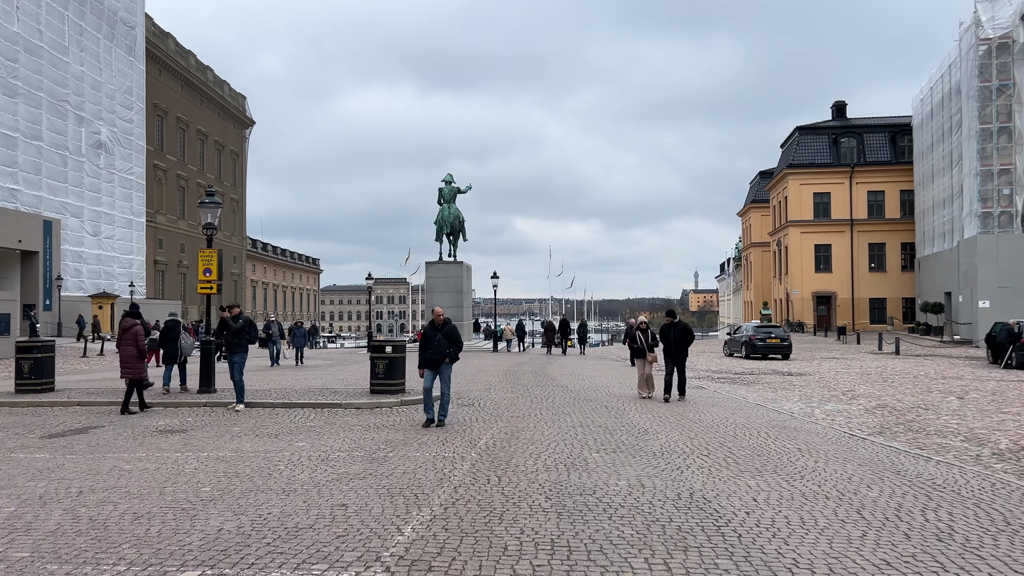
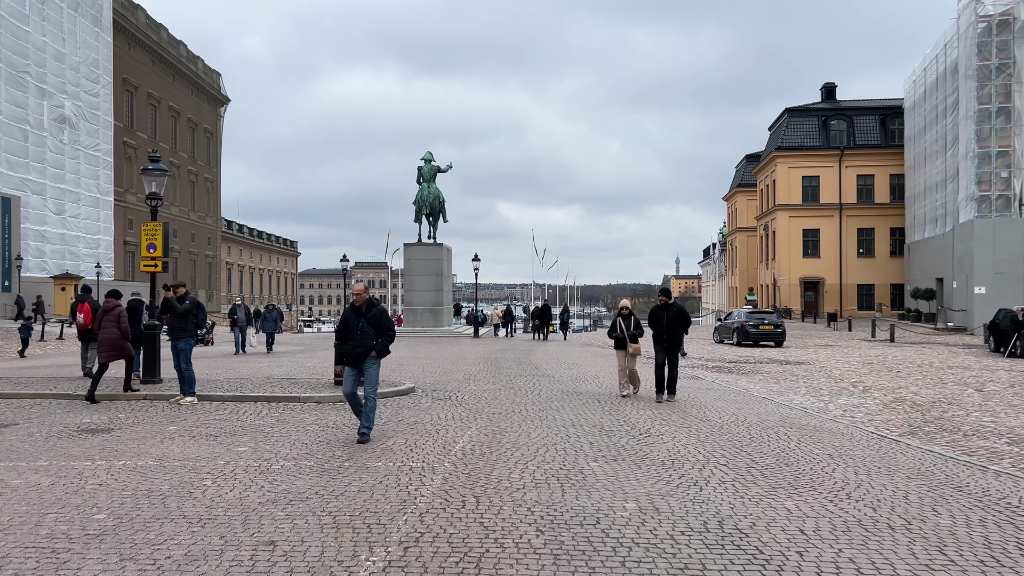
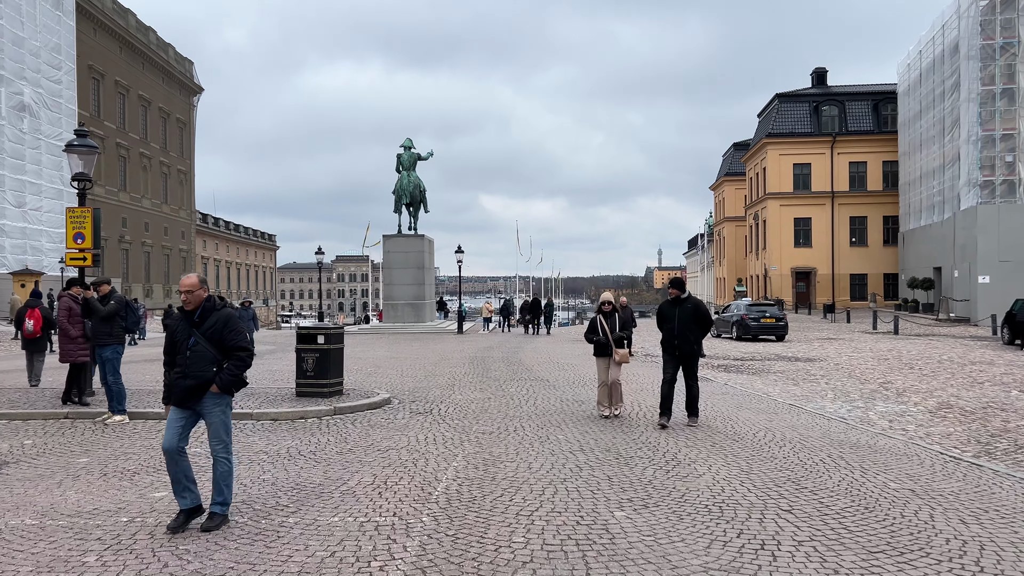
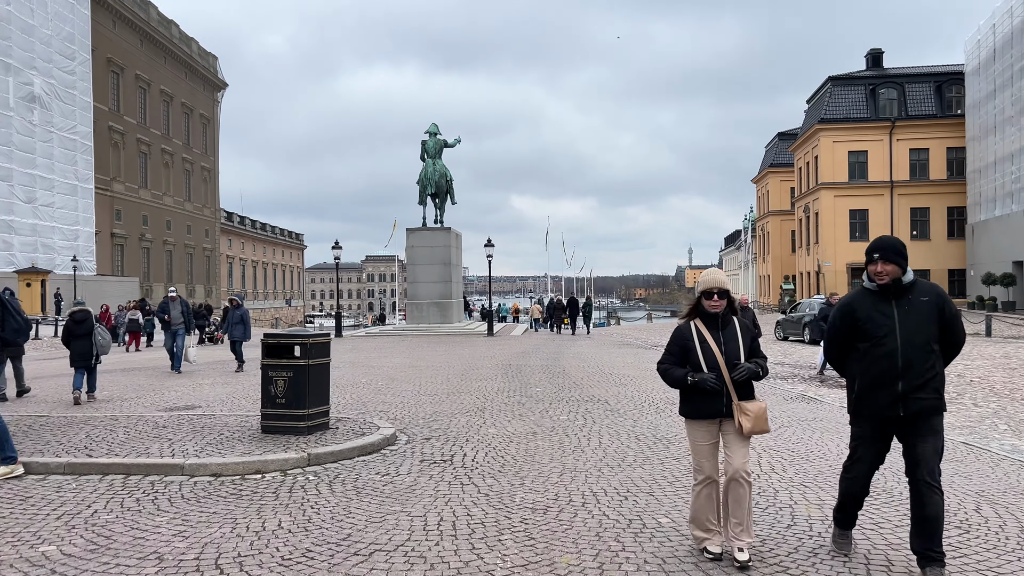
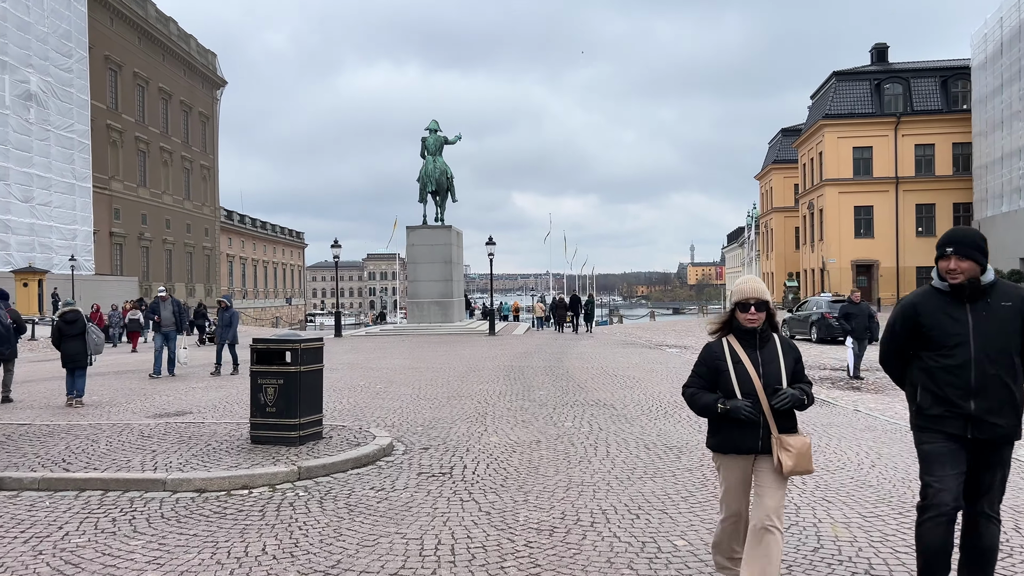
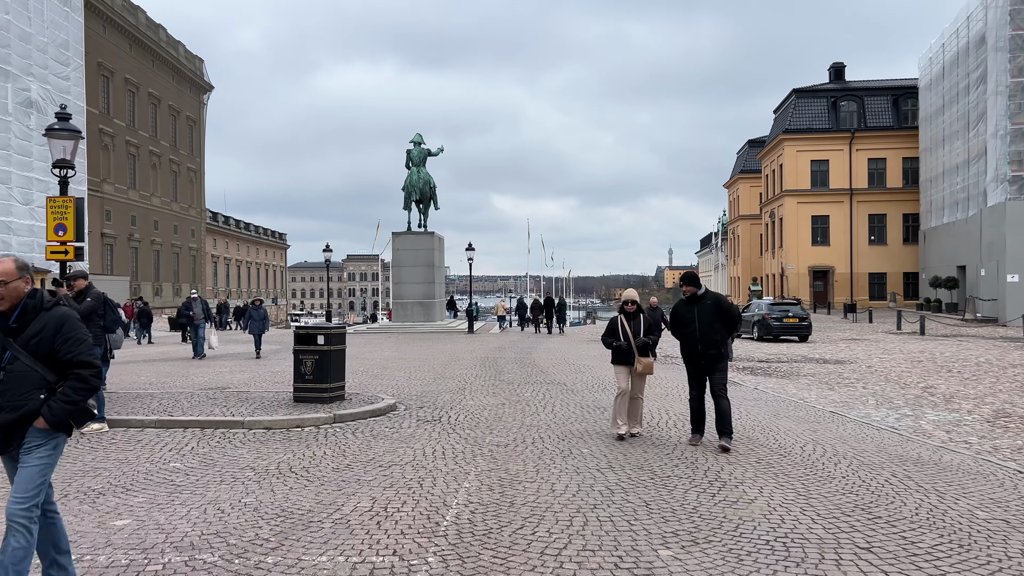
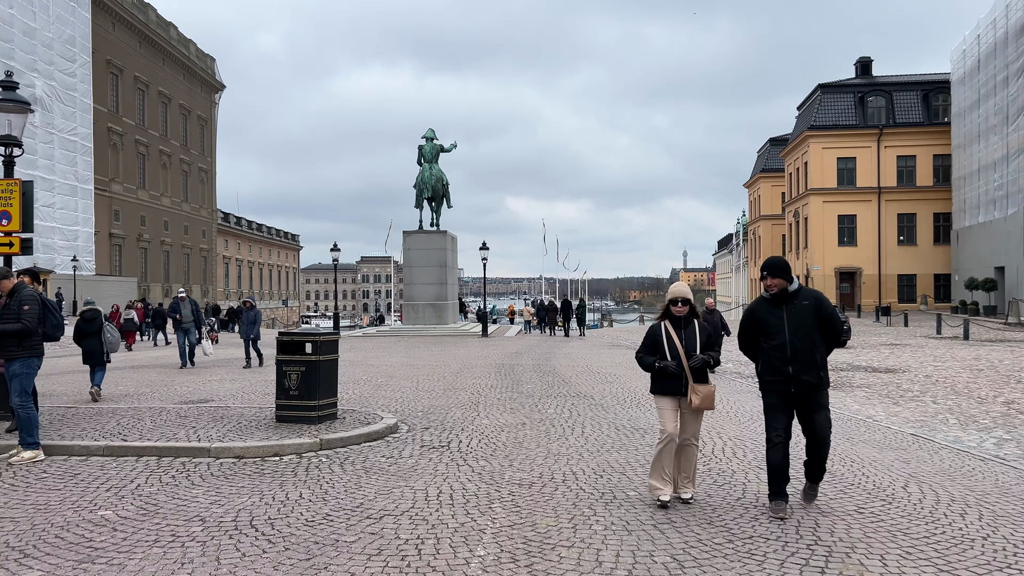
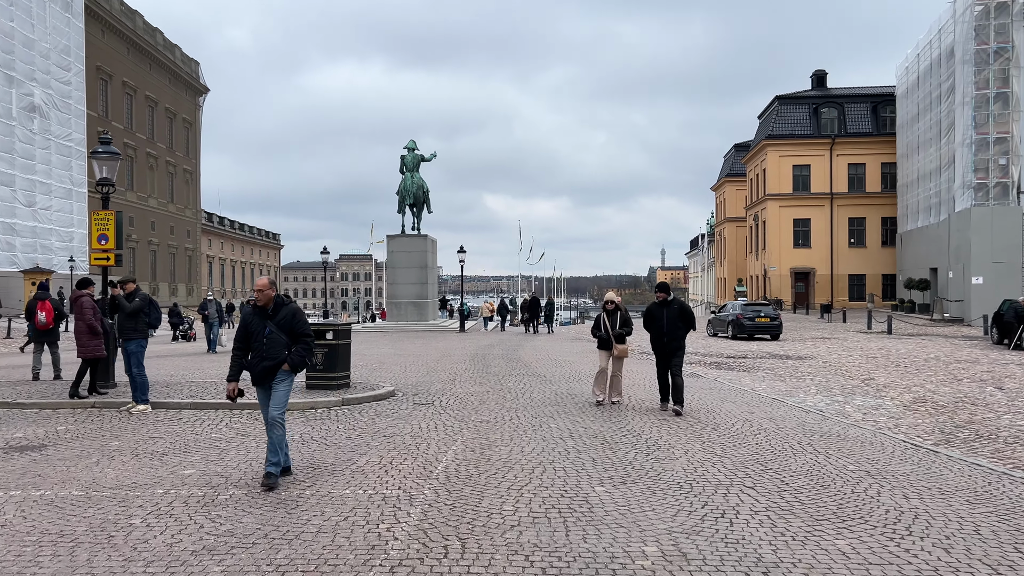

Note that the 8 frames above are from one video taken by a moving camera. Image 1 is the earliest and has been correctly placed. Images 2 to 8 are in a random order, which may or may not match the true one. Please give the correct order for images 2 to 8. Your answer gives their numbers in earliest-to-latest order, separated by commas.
2, 8, 3, 6, 7, 4, 5
